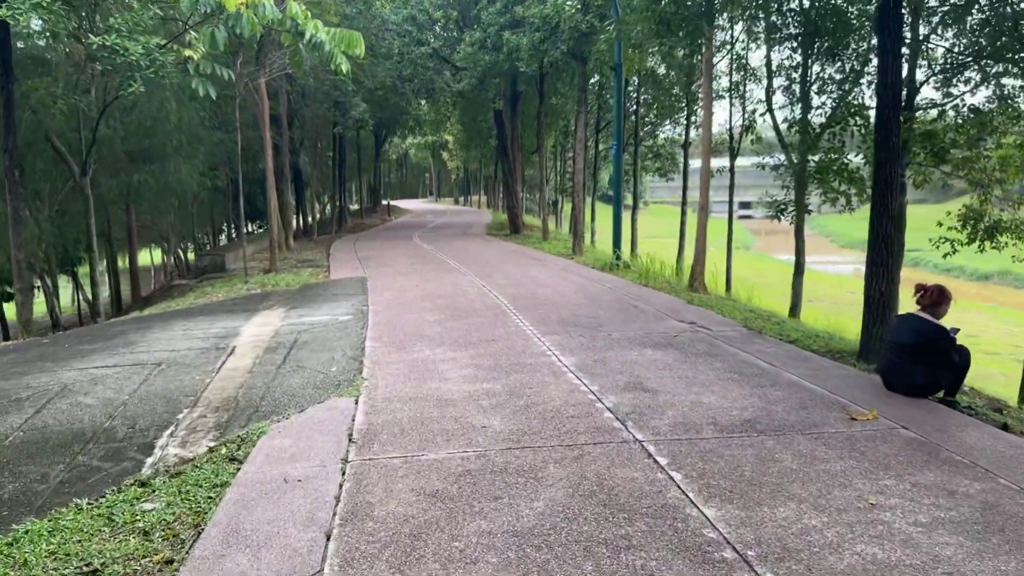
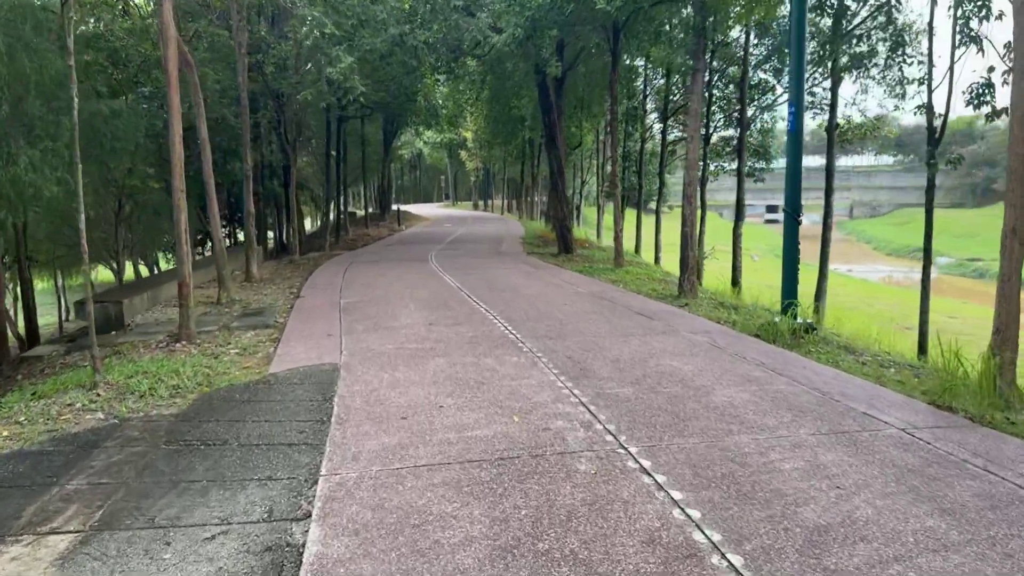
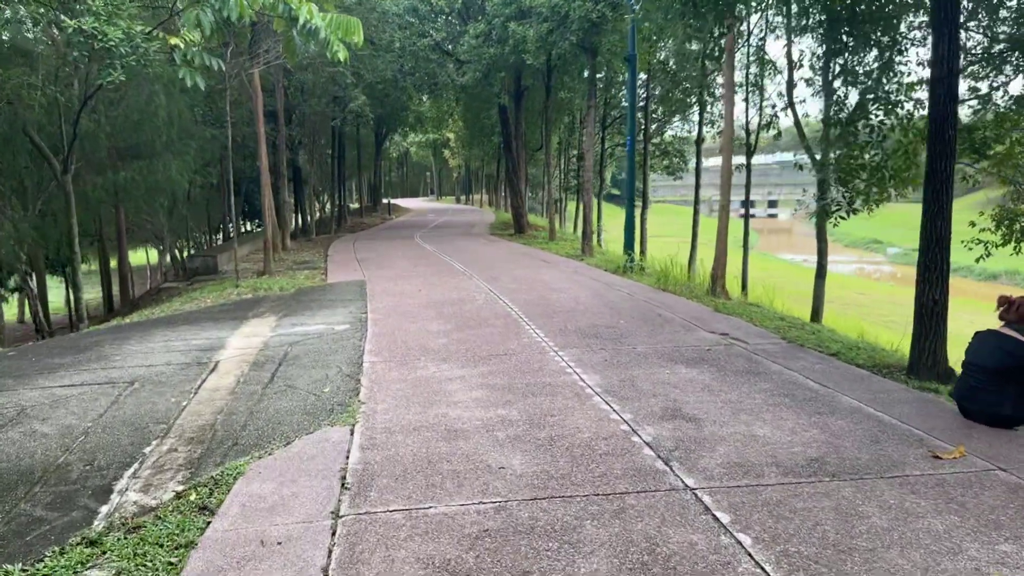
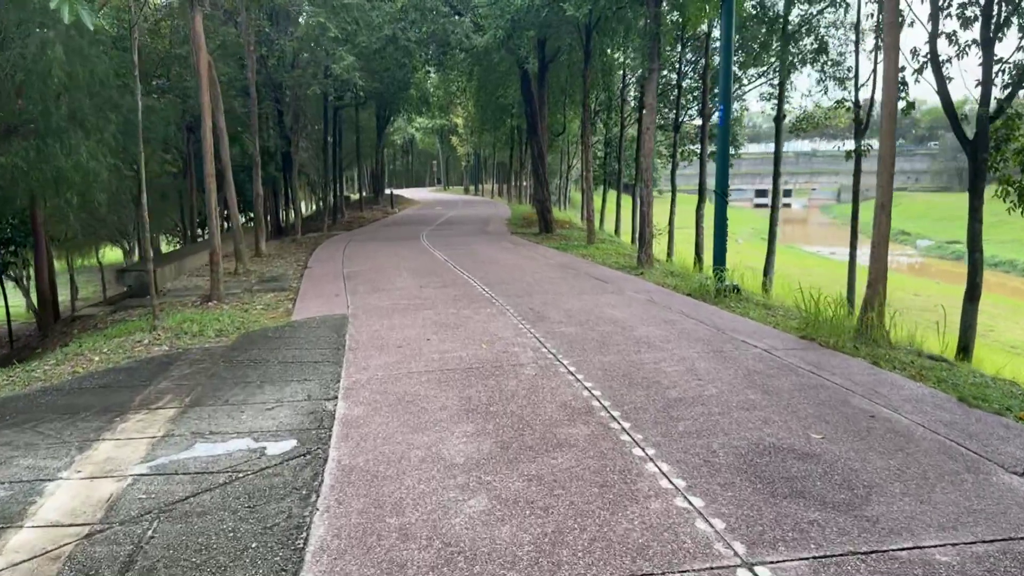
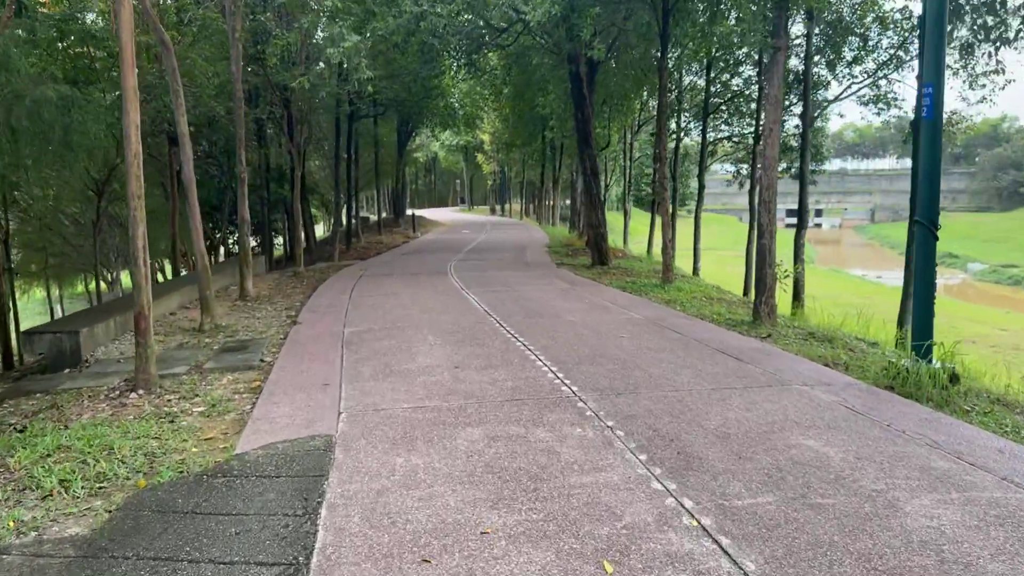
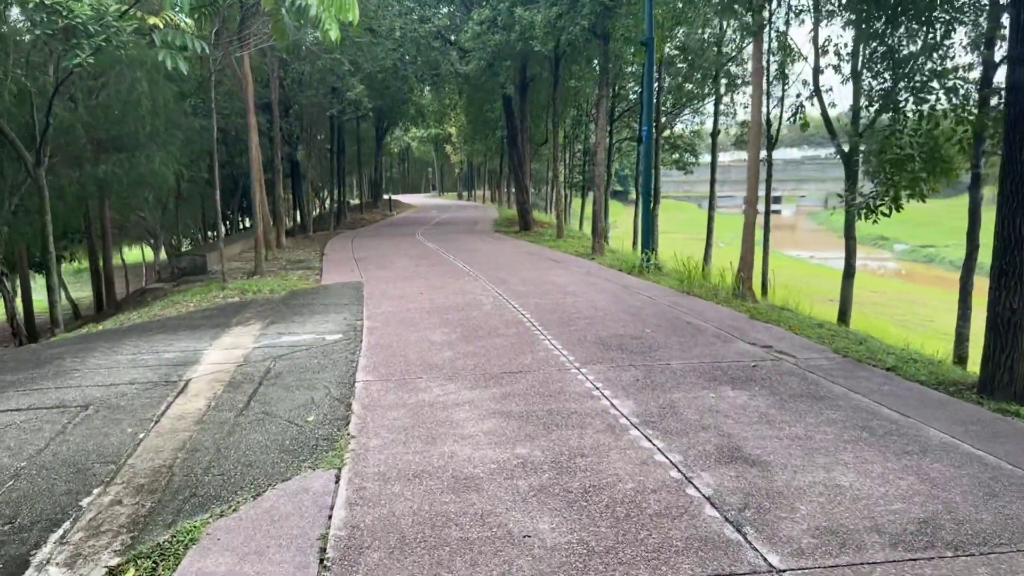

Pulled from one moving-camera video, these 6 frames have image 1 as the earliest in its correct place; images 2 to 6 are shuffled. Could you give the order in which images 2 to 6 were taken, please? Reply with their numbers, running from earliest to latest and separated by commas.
3, 6, 4, 2, 5
